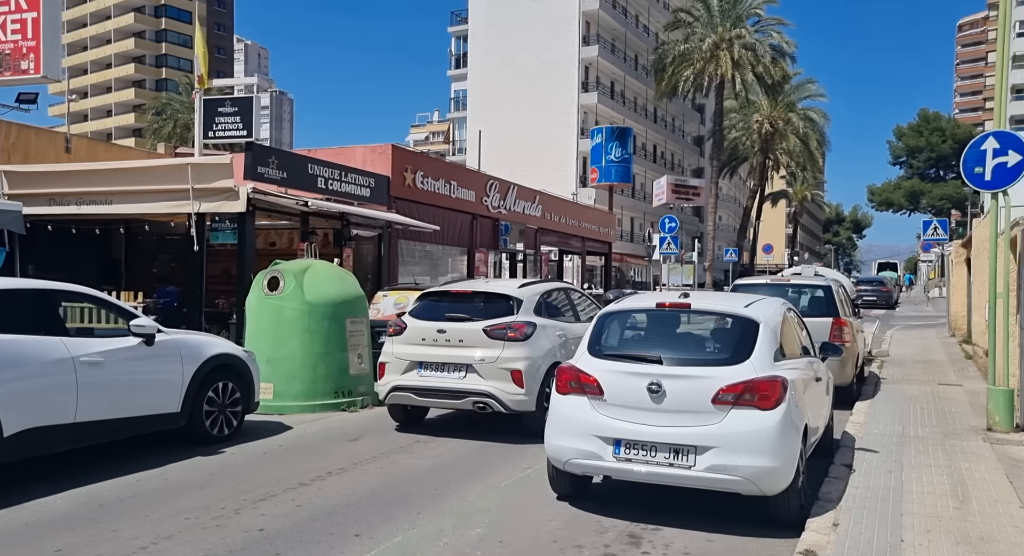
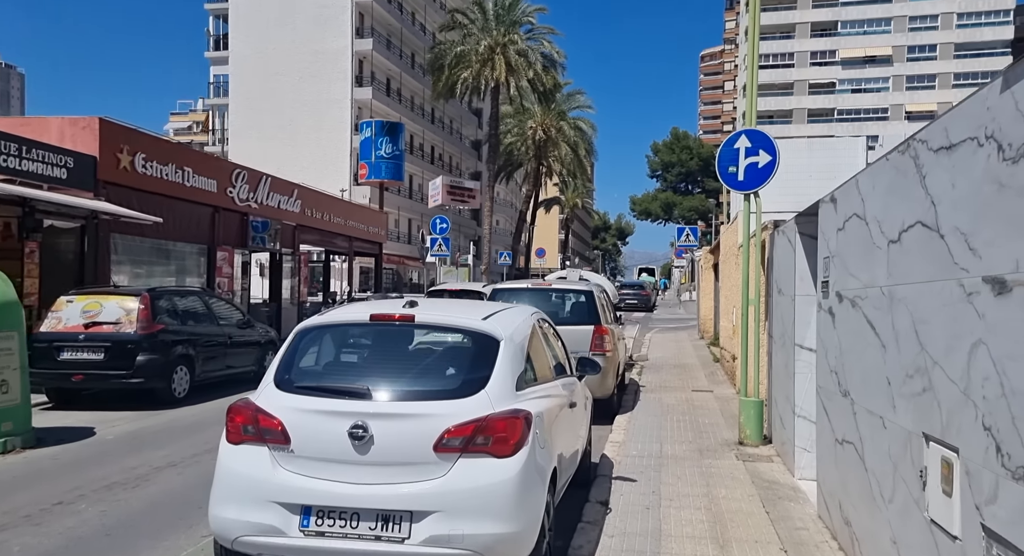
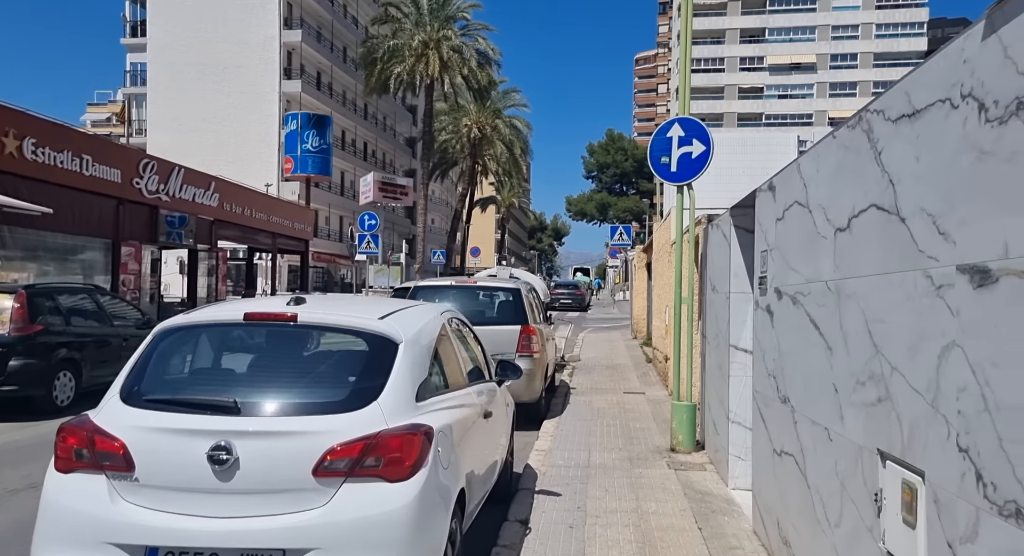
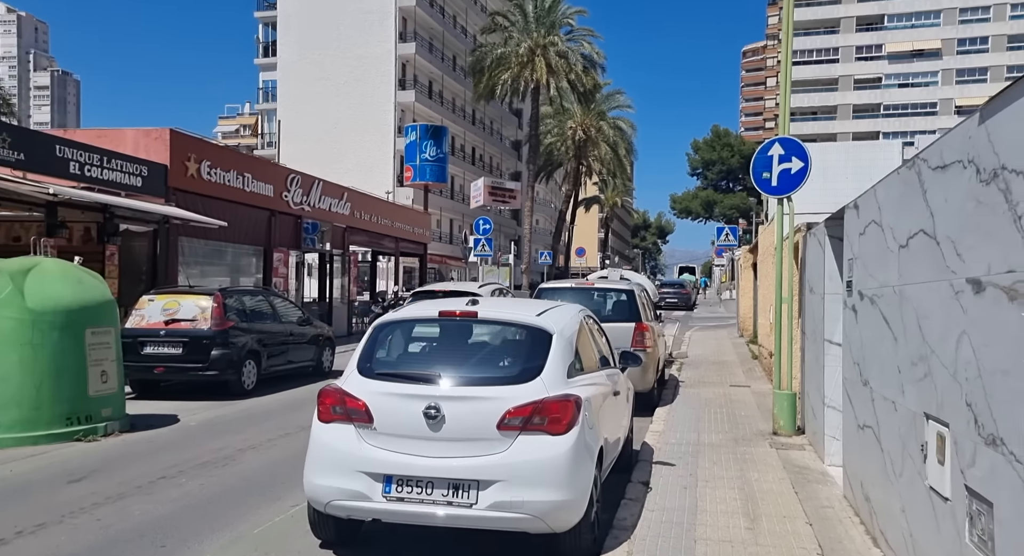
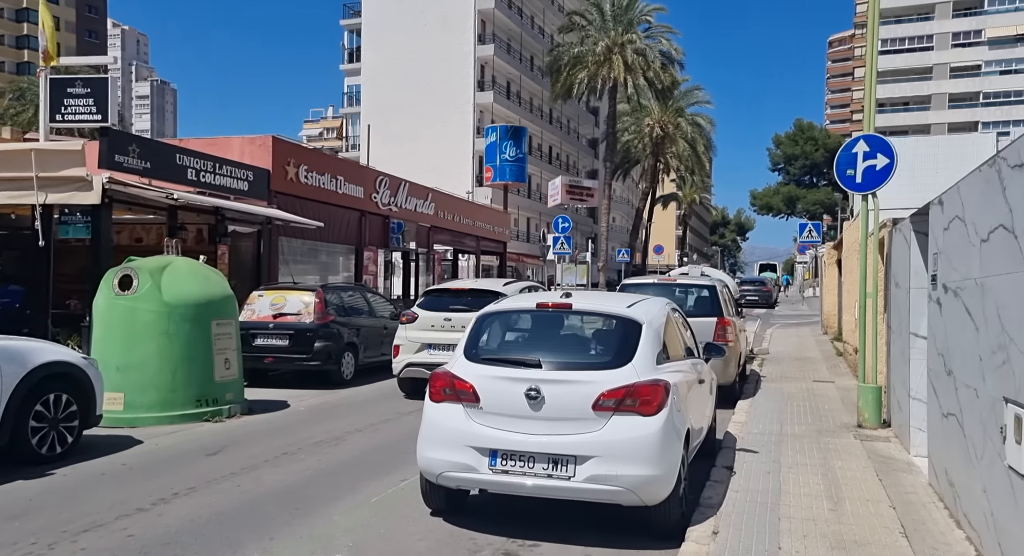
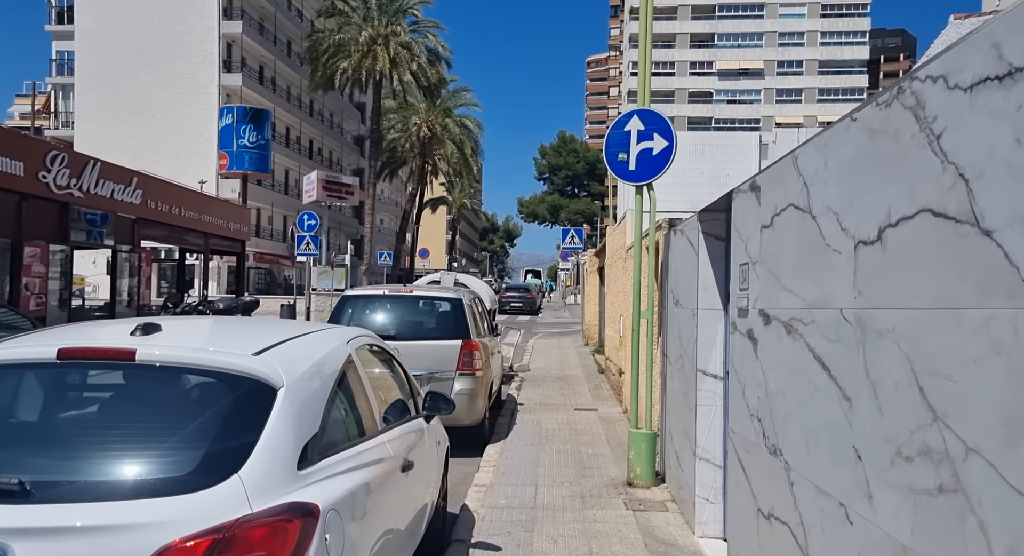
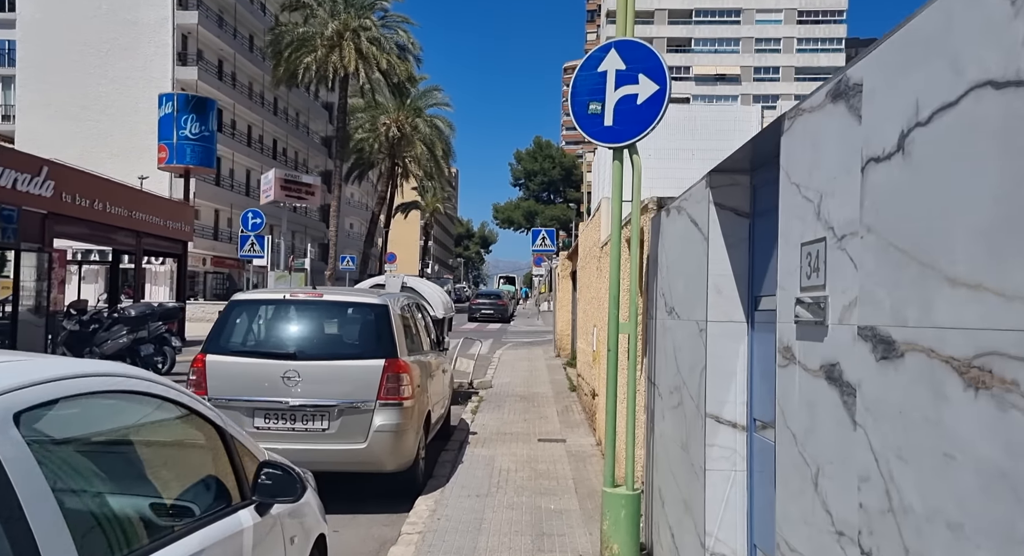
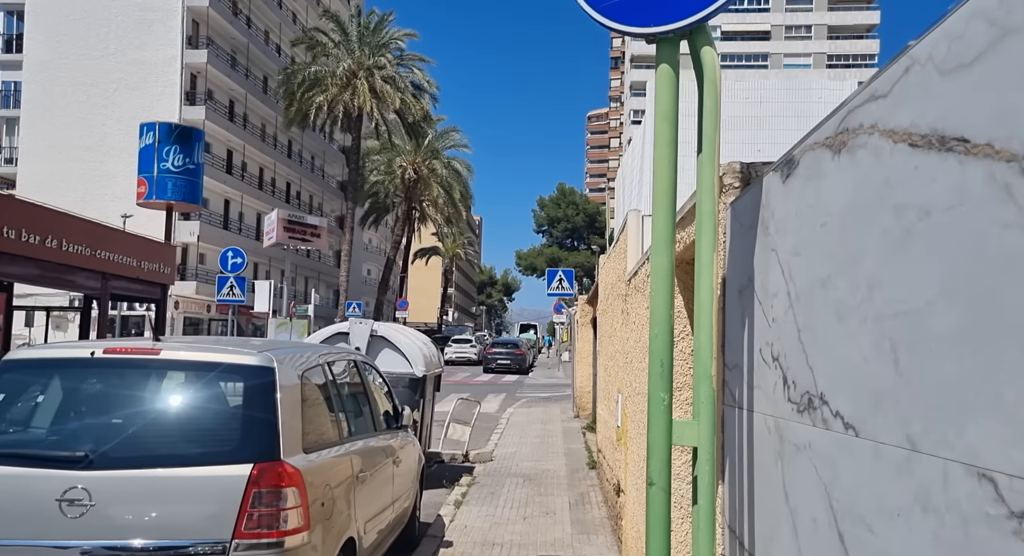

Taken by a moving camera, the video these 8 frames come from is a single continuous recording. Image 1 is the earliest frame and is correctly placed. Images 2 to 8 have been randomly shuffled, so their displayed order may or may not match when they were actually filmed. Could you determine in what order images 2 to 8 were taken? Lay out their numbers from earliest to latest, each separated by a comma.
5, 4, 2, 3, 6, 7, 8
